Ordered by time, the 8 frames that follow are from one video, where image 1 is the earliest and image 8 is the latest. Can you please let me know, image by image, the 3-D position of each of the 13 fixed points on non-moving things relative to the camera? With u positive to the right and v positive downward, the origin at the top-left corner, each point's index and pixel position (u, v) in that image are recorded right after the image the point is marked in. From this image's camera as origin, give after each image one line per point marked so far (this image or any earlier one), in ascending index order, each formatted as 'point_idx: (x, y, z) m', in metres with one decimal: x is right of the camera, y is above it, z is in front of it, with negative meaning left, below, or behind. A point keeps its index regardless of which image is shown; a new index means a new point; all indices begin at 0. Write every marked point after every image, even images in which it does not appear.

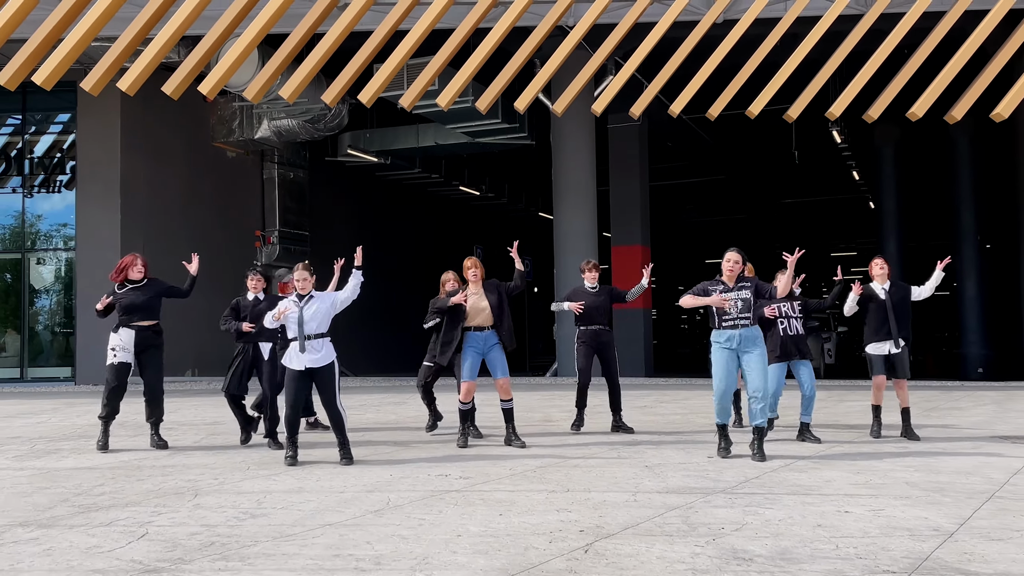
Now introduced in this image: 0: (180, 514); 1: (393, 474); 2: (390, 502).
0: (-2.7, -1.8, +5.8) m
1: (-1.2, -1.8, +7.1) m
2: (-1.0, -1.8, +6.1) m
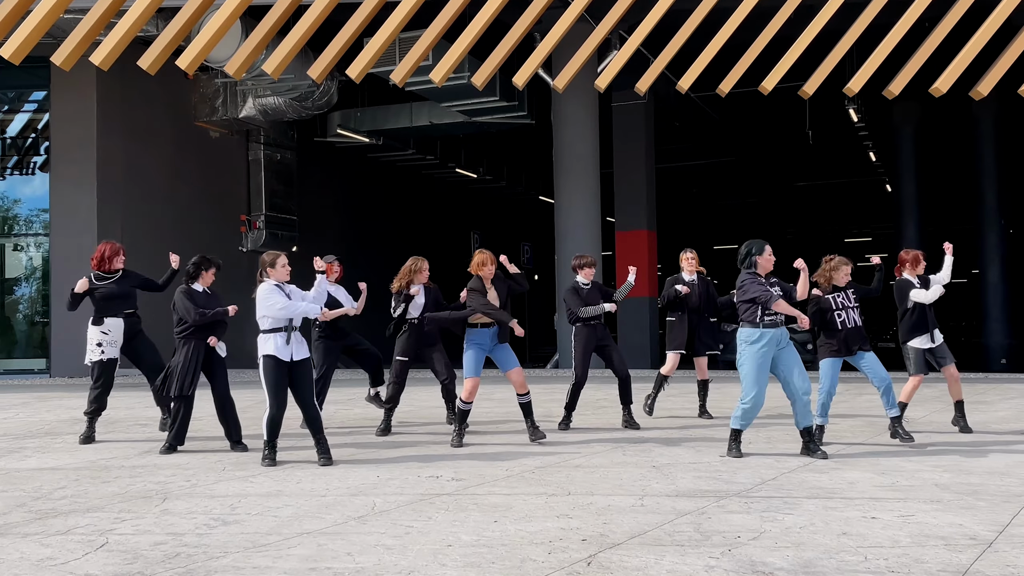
0: (-2.7, -1.7, +5.4) m
1: (-1.2, -1.7, +6.6) m
2: (-1.1, -1.7, +5.7) m
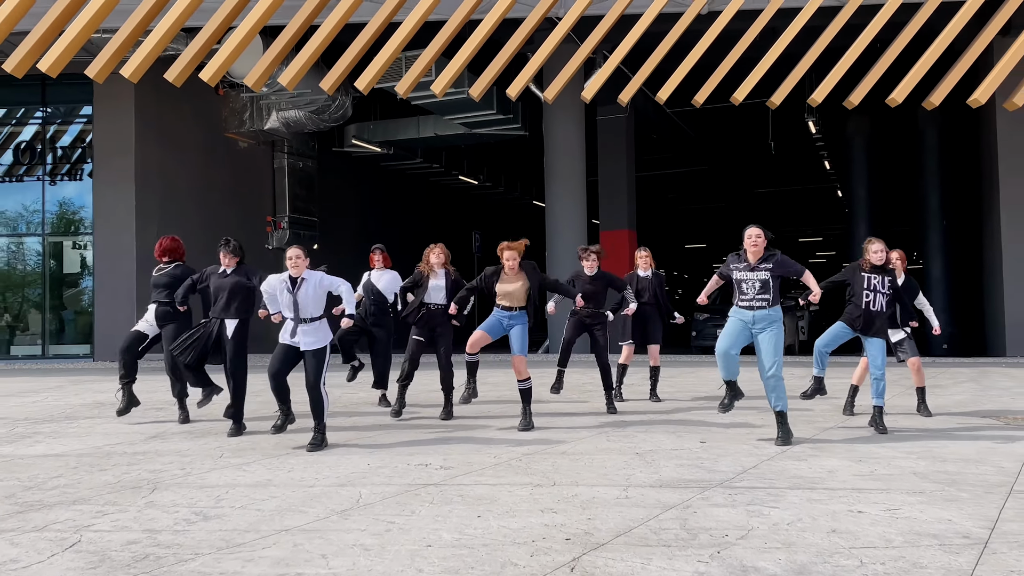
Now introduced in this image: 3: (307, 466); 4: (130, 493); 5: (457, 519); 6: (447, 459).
0: (-2.8, -1.6, +5.2) m
1: (-1.2, -1.6, +6.4) m
2: (-1.1, -1.6, +5.5) m
3: (-1.8, -1.6, +6.5) m
4: (-3.1, -1.6, +5.9) m
5: (-0.4, -1.6, +4.9) m
6: (-0.5, -1.5, +6.5) m
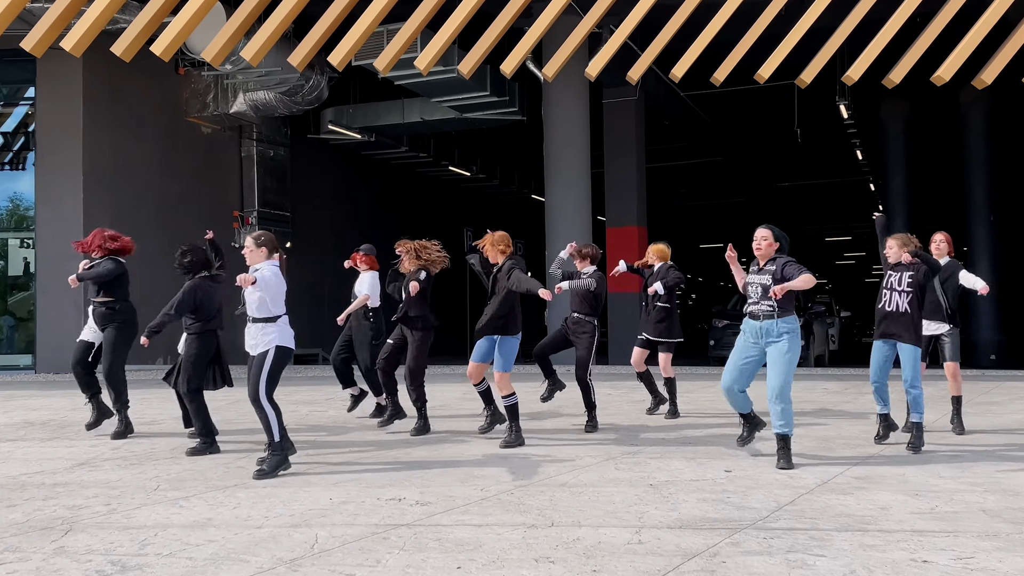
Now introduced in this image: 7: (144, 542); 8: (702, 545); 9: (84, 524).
0: (-2.9, -1.7, +4.3) m
1: (-1.4, -1.6, +5.6) m
2: (-1.3, -1.6, +4.6) m
3: (-2.0, -1.6, +5.6) m
4: (-3.2, -1.7, +4.9) m
5: (-0.5, -1.6, +4.1) m
6: (-0.7, -1.6, +5.7) m
7: (-2.4, -1.7, +4.7) m
8: (+1.1, -1.6, +4.4) m
9: (-3.0, -1.7, +5.2) m
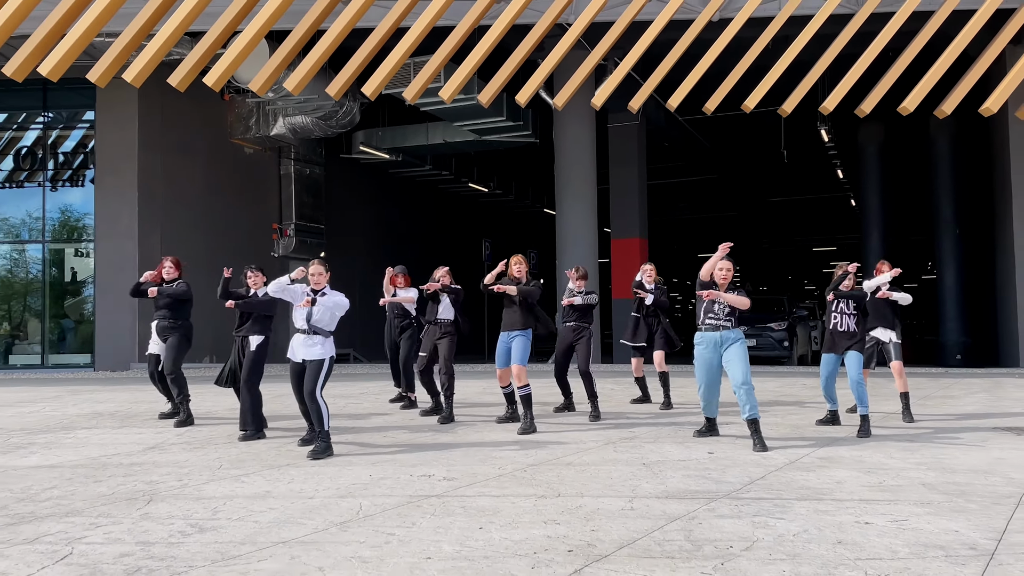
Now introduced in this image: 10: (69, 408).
0: (-2.8, -1.7, +5.1) m
1: (-1.2, -1.6, +6.3) m
2: (-1.1, -1.6, +5.3) m
3: (-1.8, -1.6, +6.3) m
4: (-3.0, -1.7, +5.7) m
5: (-0.3, -1.6, +4.8) m
6: (-0.5, -1.6, +6.4) m
7: (-2.2, -1.7, +5.5) m
8: (+1.3, -1.5, +5.0) m
9: (-2.9, -1.7, +5.9) m
10: (-7.5, -2.0, +12.4) m
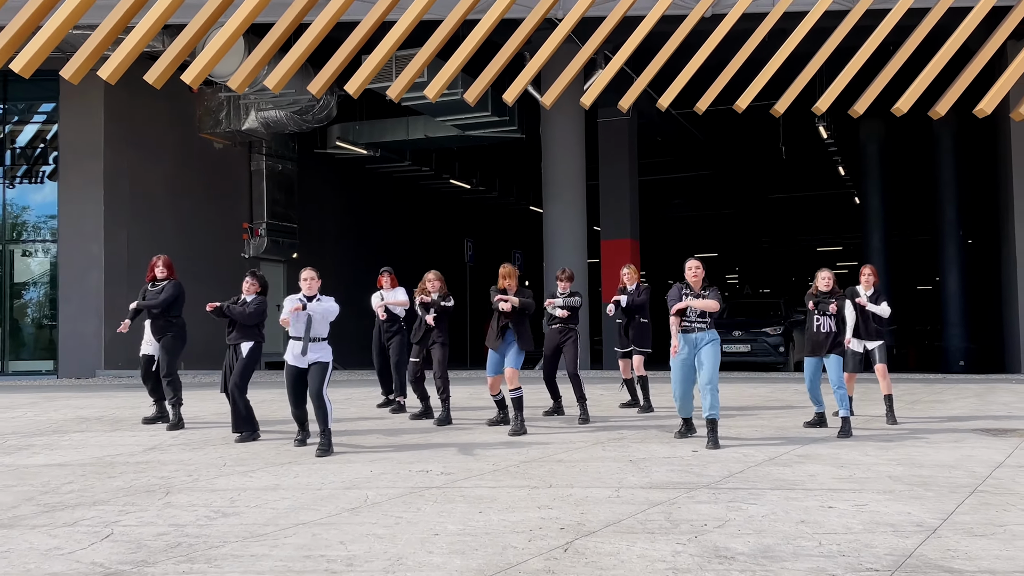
0: (-2.8, -1.7, +5.6) m
1: (-1.3, -1.7, +6.9) m
2: (-1.2, -1.7, +5.9) m
3: (-1.9, -1.7, +6.9) m
4: (-3.1, -1.8, +6.2) m
5: (-0.4, -1.7, +5.5) m
6: (-0.6, -1.7, +7.0) m
7: (-2.3, -1.8, +6.1) m
8: (+1.2, -1.7, +5.8) m
9: (-3.0, -1.8, +6.5) m
10: (-7.9, -2.2, +12.6) m
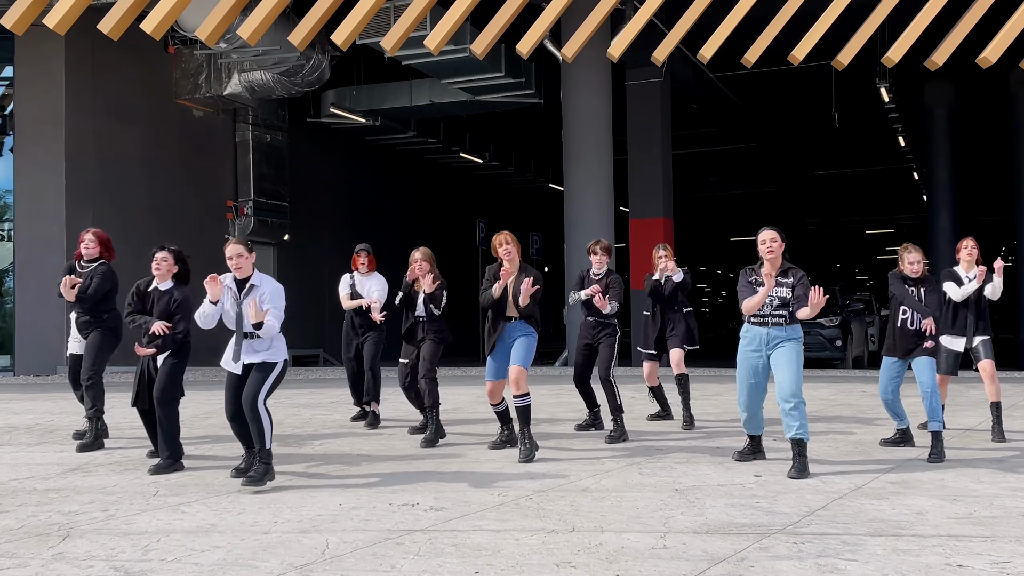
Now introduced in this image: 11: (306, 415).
0: (-2.8, -1.6, +4.1) m
1: (-1.3, -1.6, +5.4) m
2: (-1.1, -1.6, +4.4) m
3: (-1.9, -1.6, +5.4) m
4: (-3.1, -1.6, +4.7) m
5: (-0.3, -1.6, +3.9) m
6: (-0.6, -1.6, +5.5) m
7: (-2.3, -1.6, +4.6) m
8: (+1.3, -1.5, +4.2) m
9: (-2.9, -1.6, +5.0) m
10: (-7.8, -2.0, +11.2) m
11: (-2.7, -1.7, +9.6) m
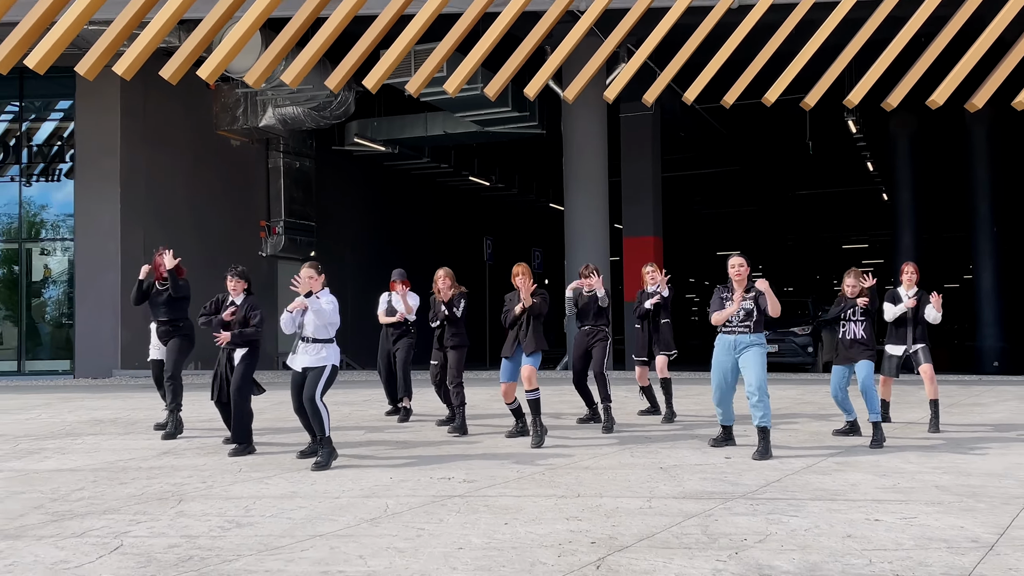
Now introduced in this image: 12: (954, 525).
0: (-2.6, -1.7, +5.4) m
1: (-1.1, -1.7, +6.6) m
2: (-1.0, -1.7, +5.7) m
3: (-1.7, -1.7, +6.6) m
4: (-2.9, -1.8, +6.0) m
5: (-0.2, -1.7, +5.2) m
6: (-0.4, -1.7, +6.7) m
7: (-2.1, -1.7, +5.8) m
8: (+1.4, -1.6, +5.4) m
9: (-2.7, -1.8, +6.2) m
10: (-7.6, -2.2, +12.5) m
11: (-2.5, -1.8, +10.9) m
12: (+3.1, -1.6, +5.0) m
